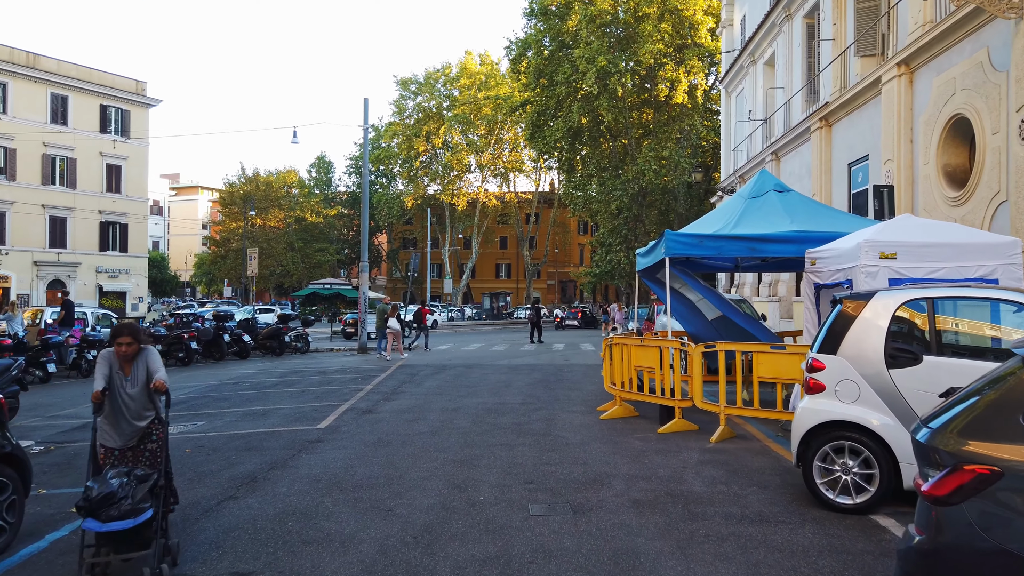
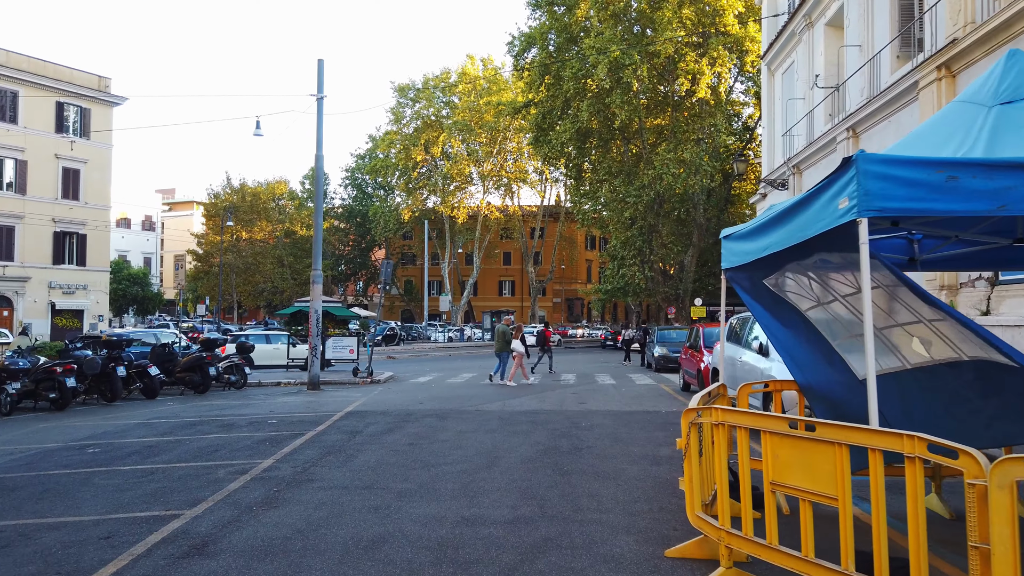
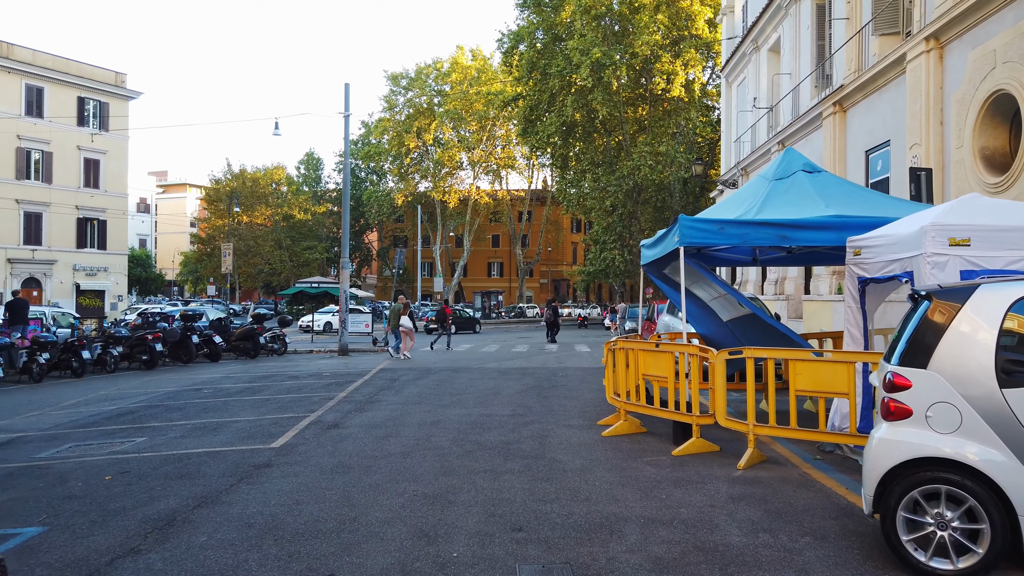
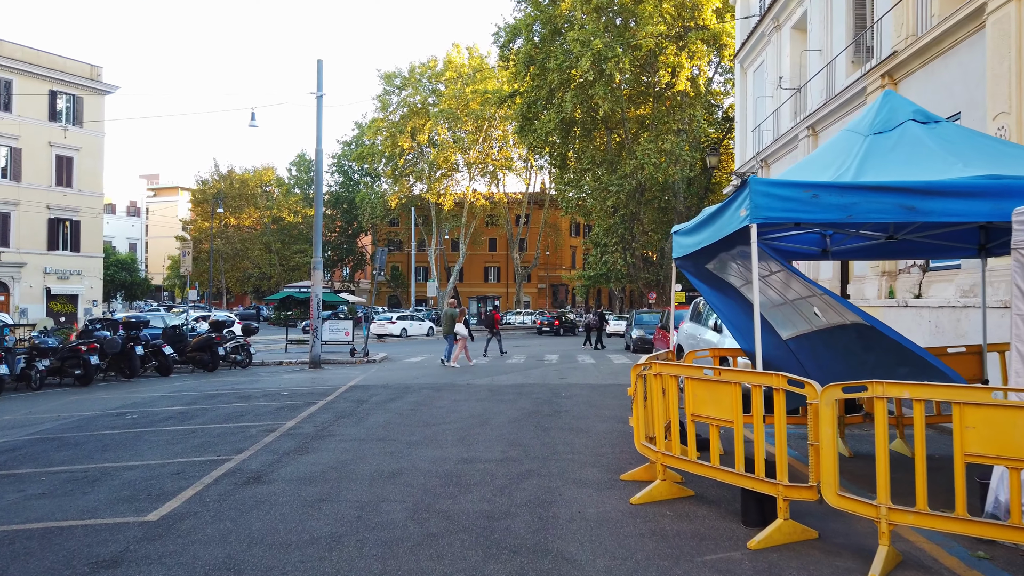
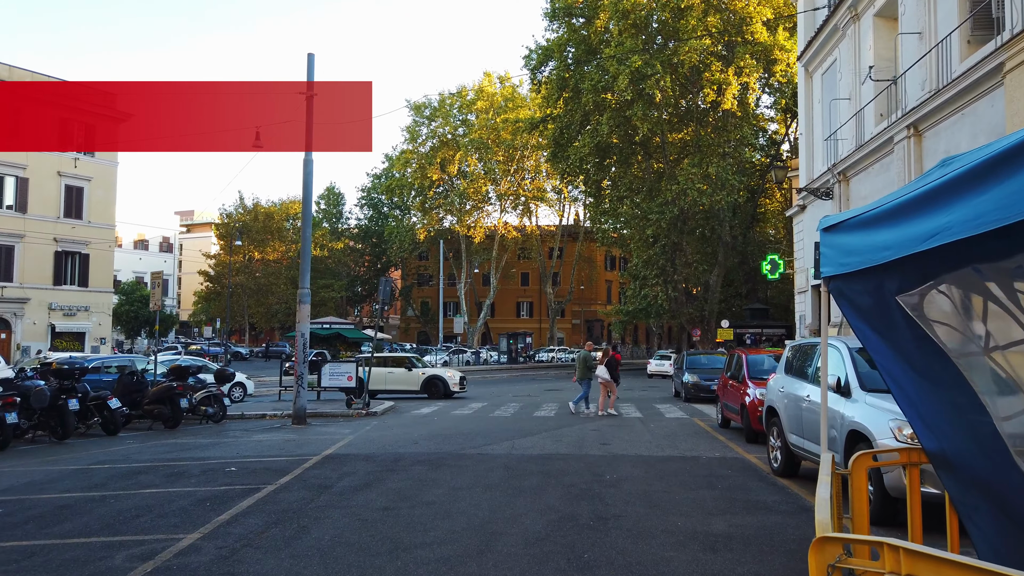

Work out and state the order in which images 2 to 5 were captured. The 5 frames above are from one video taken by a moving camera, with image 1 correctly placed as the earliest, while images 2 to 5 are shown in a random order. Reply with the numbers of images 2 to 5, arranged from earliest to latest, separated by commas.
3, 4, 2, 5
